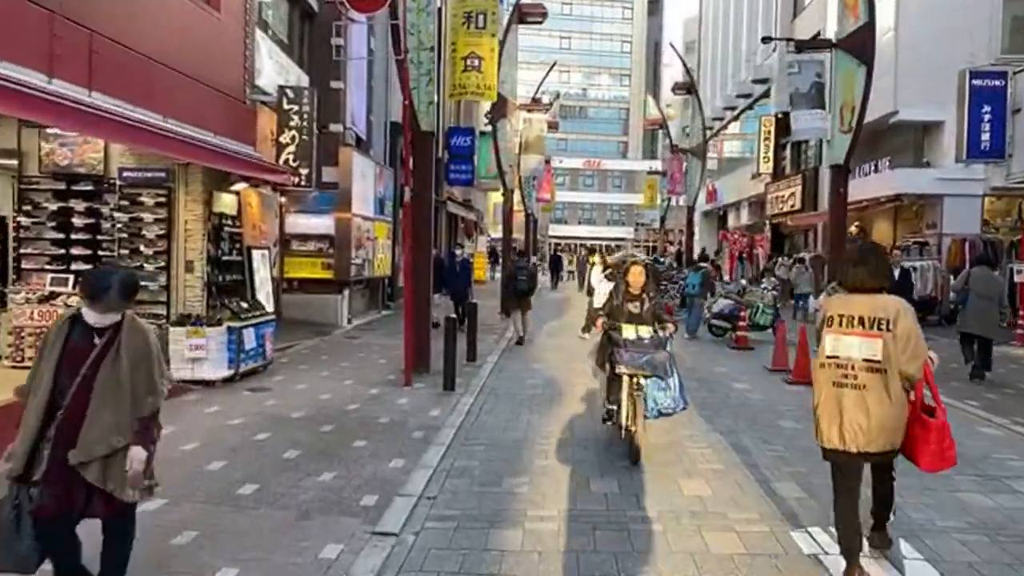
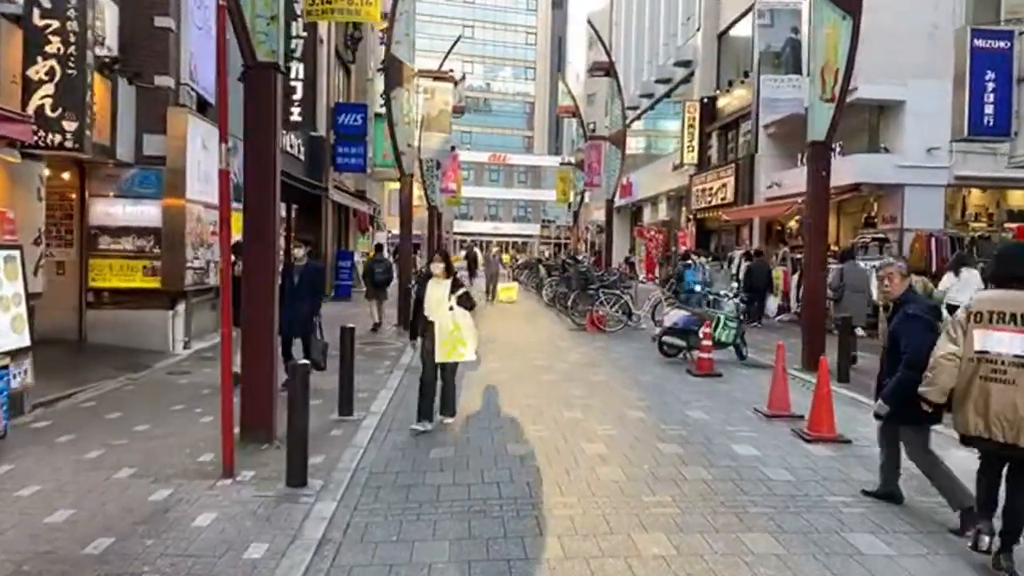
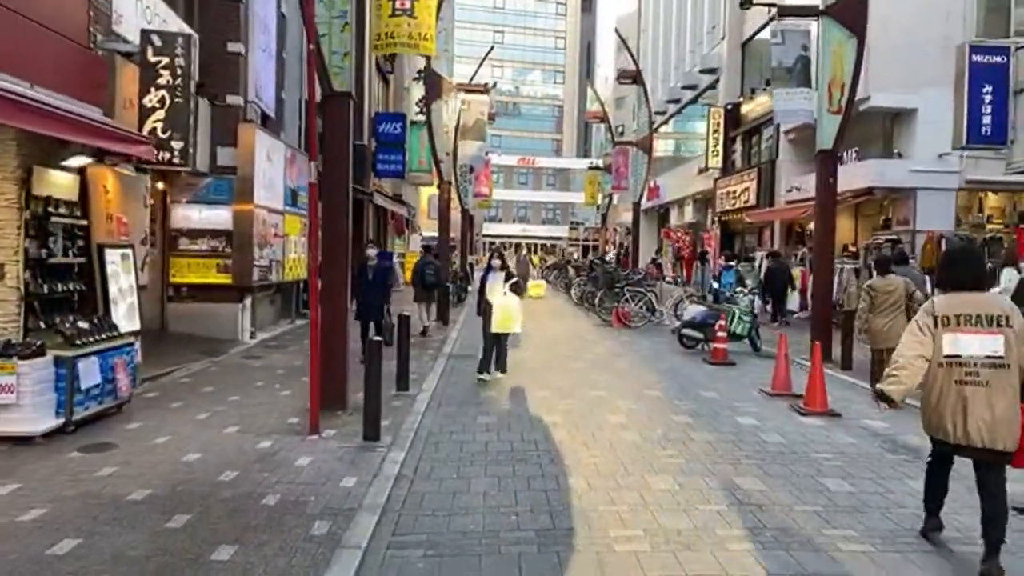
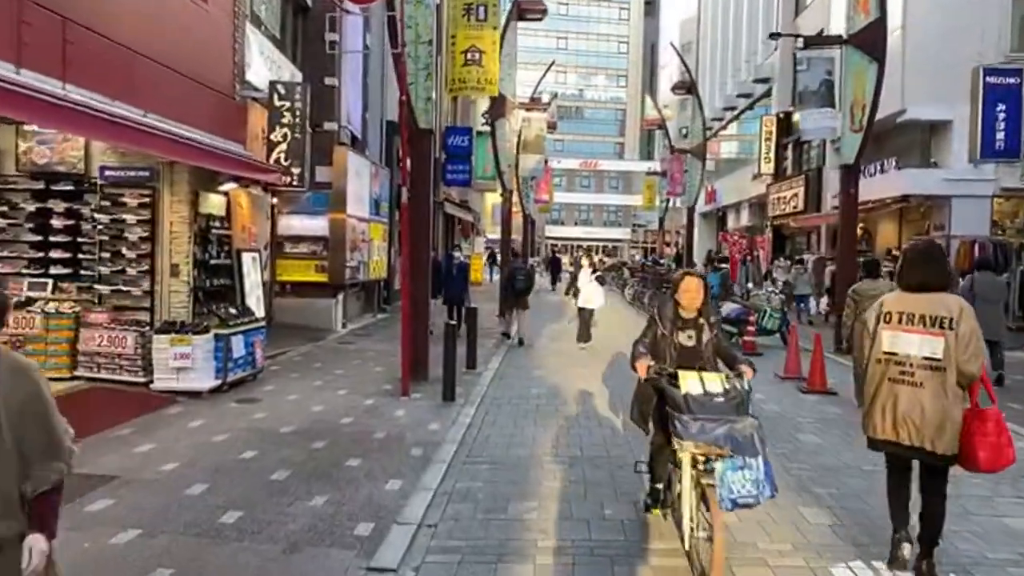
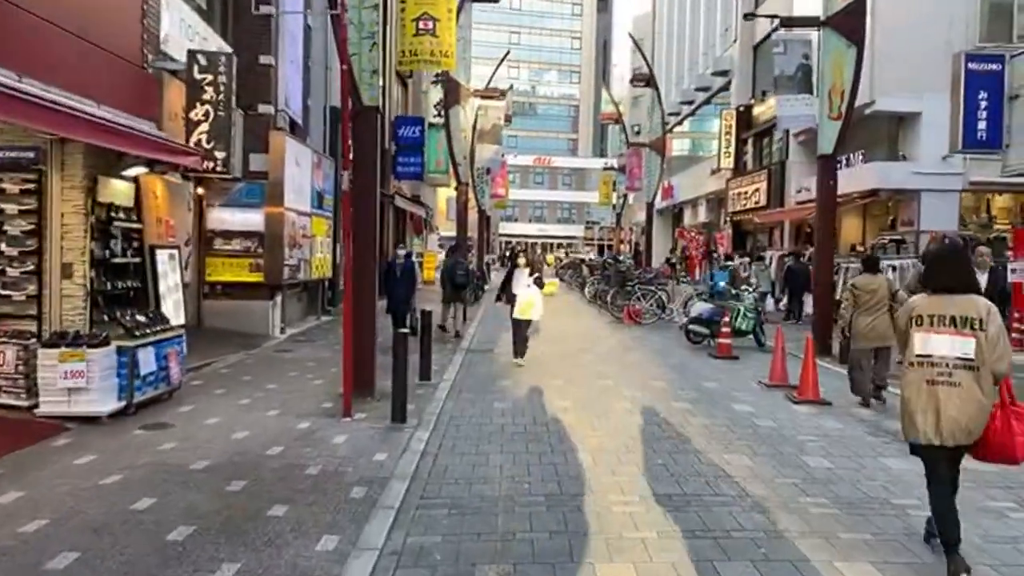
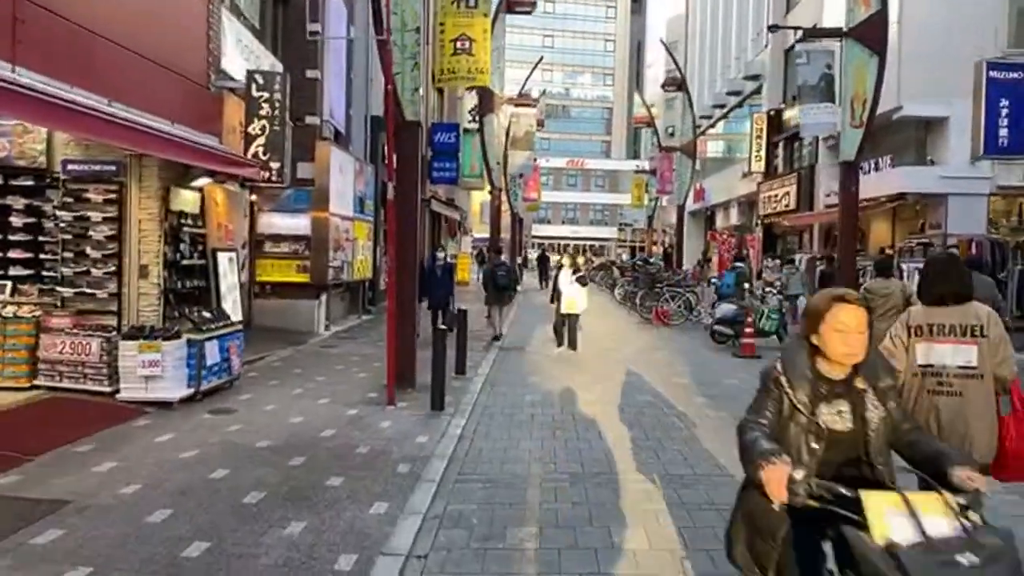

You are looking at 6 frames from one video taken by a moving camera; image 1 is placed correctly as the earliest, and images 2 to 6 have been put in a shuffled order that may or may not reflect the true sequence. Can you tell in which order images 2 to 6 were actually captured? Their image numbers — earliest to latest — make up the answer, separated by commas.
4, 6, 5, 3, 2
